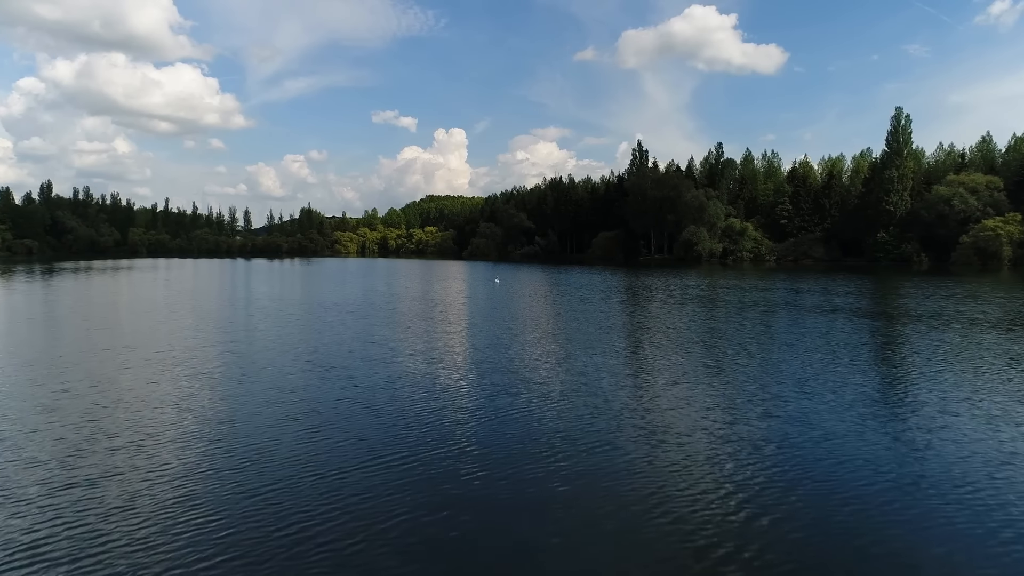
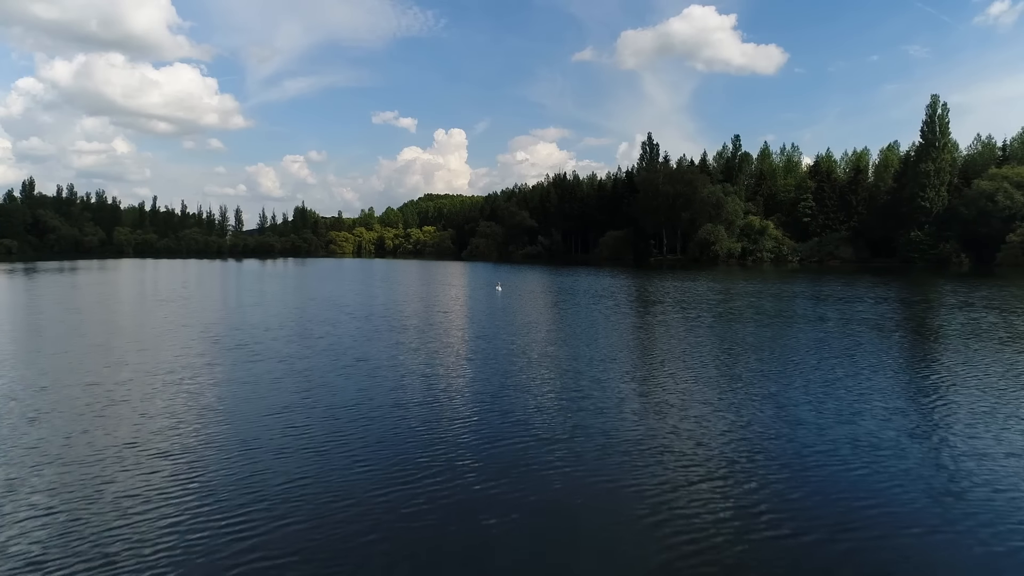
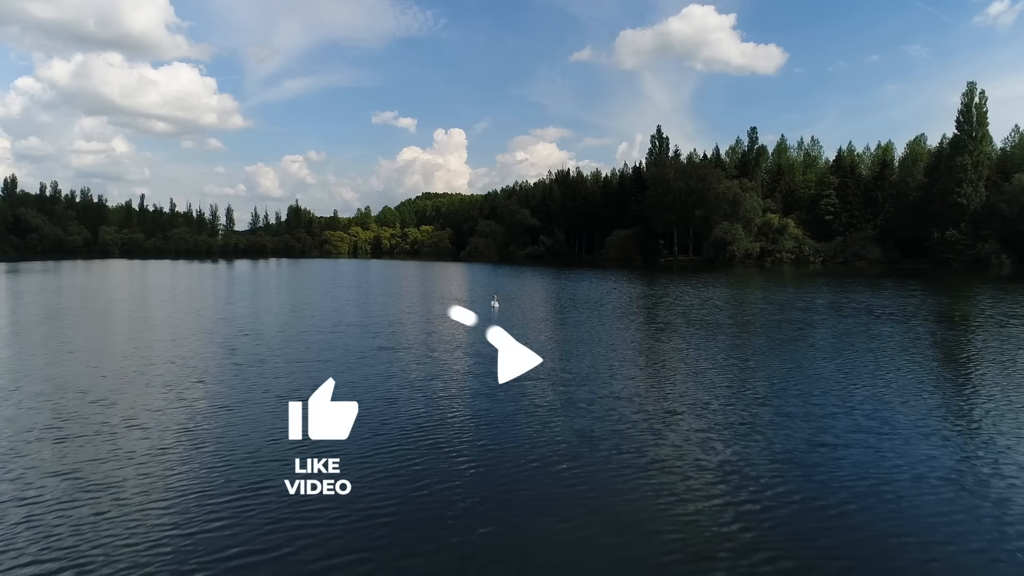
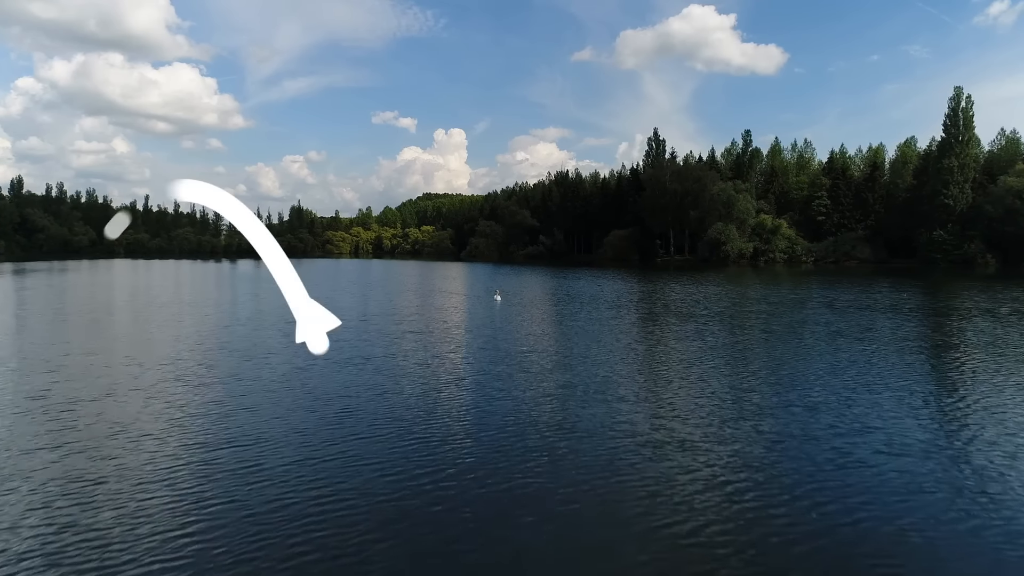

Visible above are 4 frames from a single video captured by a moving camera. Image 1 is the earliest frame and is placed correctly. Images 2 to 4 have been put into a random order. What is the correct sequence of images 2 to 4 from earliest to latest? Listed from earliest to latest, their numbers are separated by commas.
2, 4, 3
